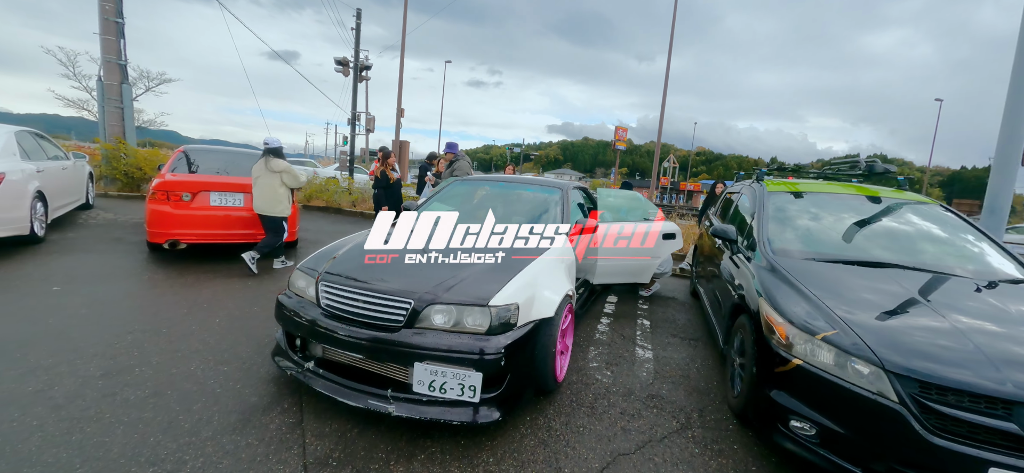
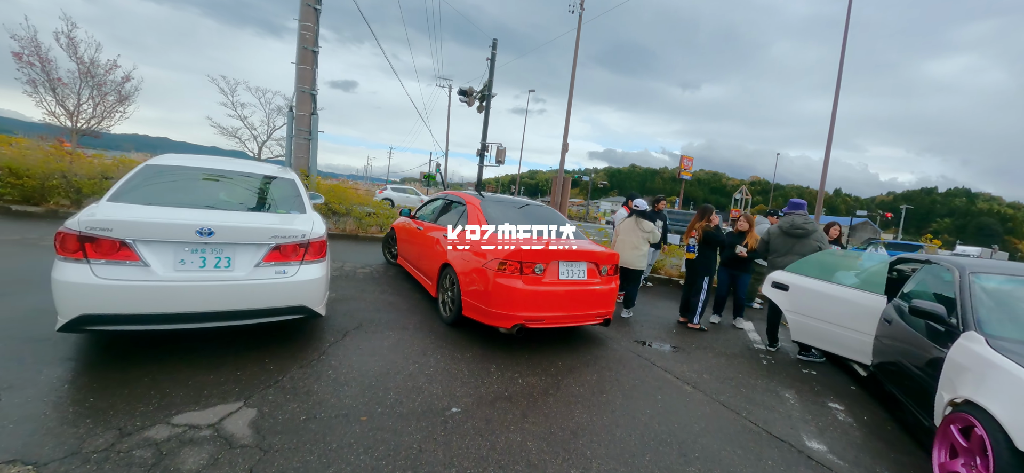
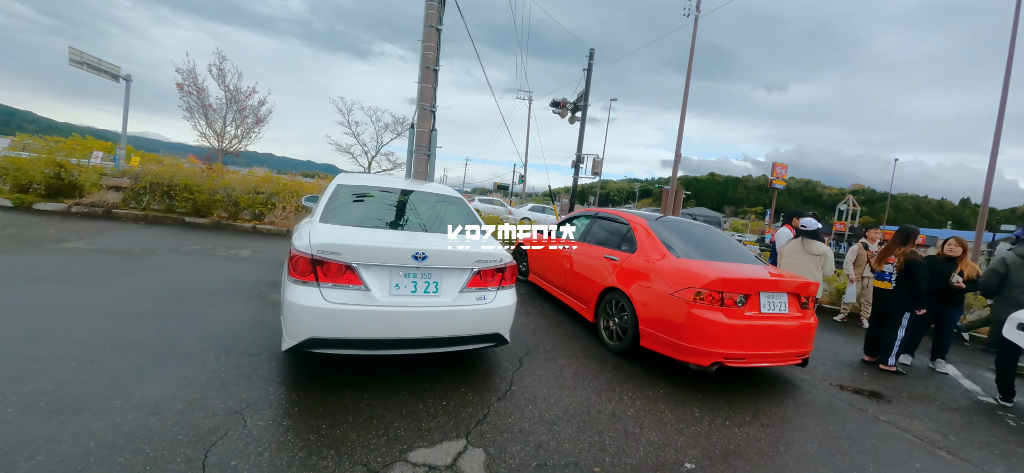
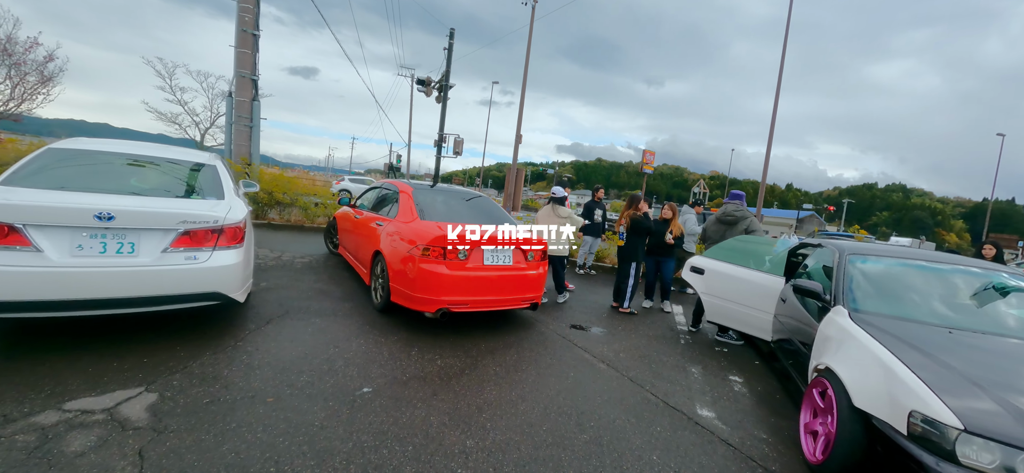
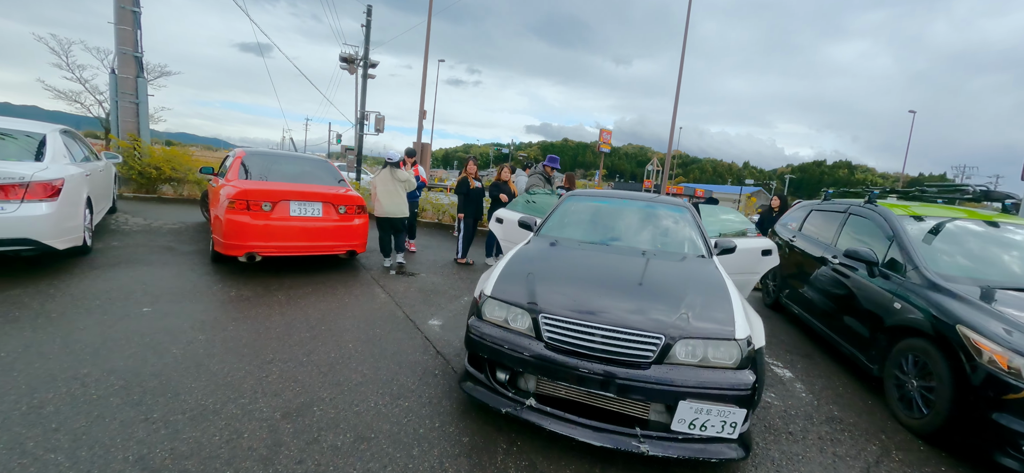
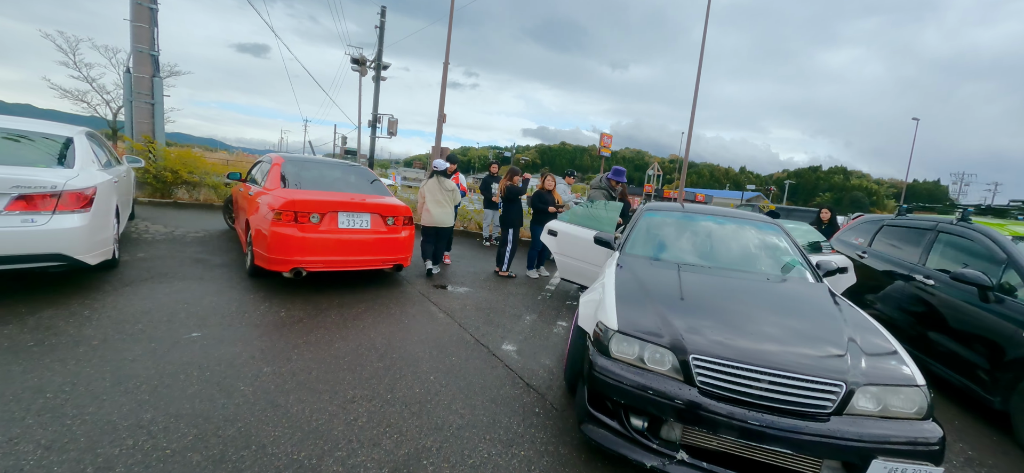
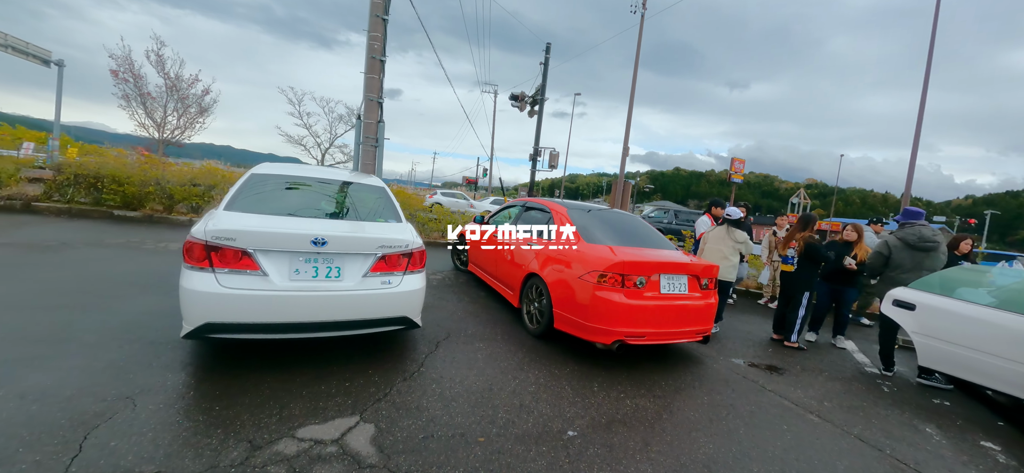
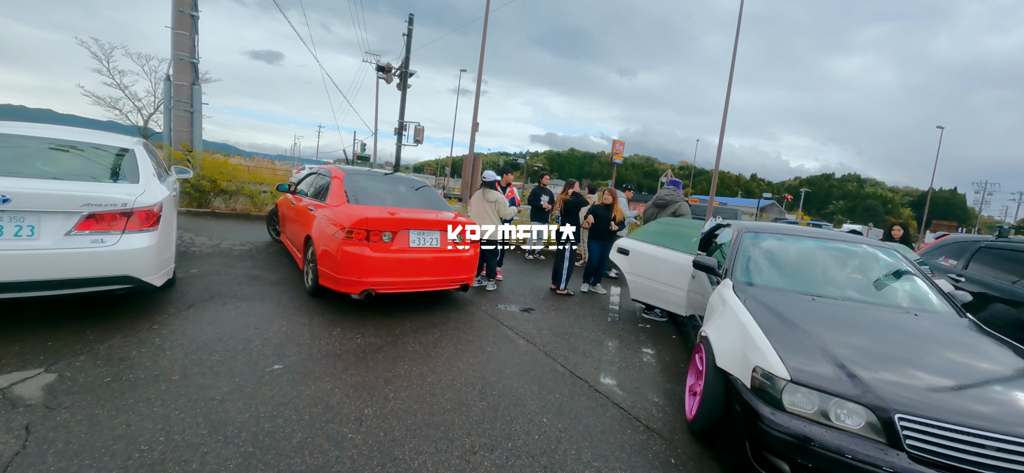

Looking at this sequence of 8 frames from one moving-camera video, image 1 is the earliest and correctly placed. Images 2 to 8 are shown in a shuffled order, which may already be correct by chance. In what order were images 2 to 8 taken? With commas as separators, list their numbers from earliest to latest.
5, 6, 8, 4, 2, 7, 3
